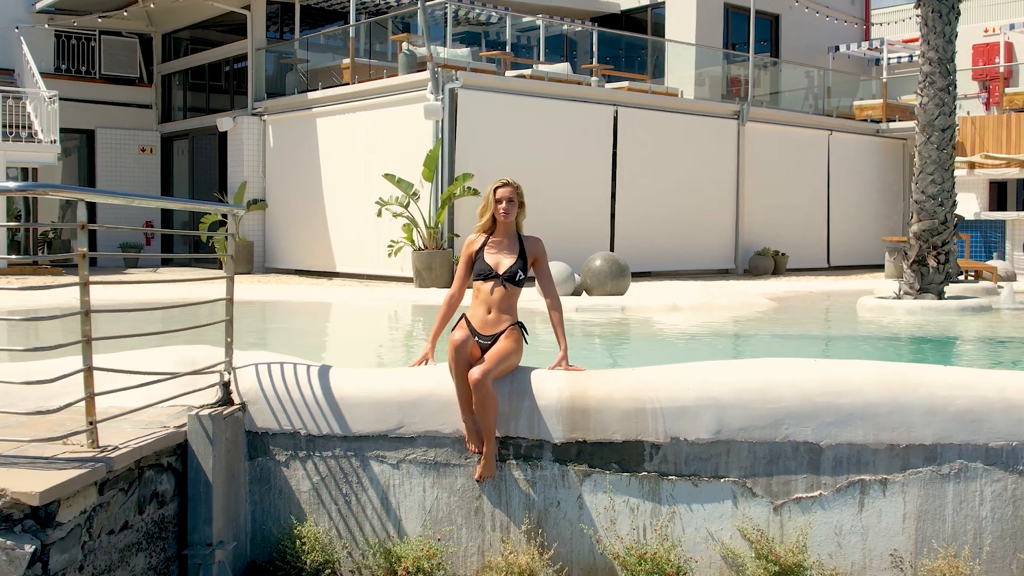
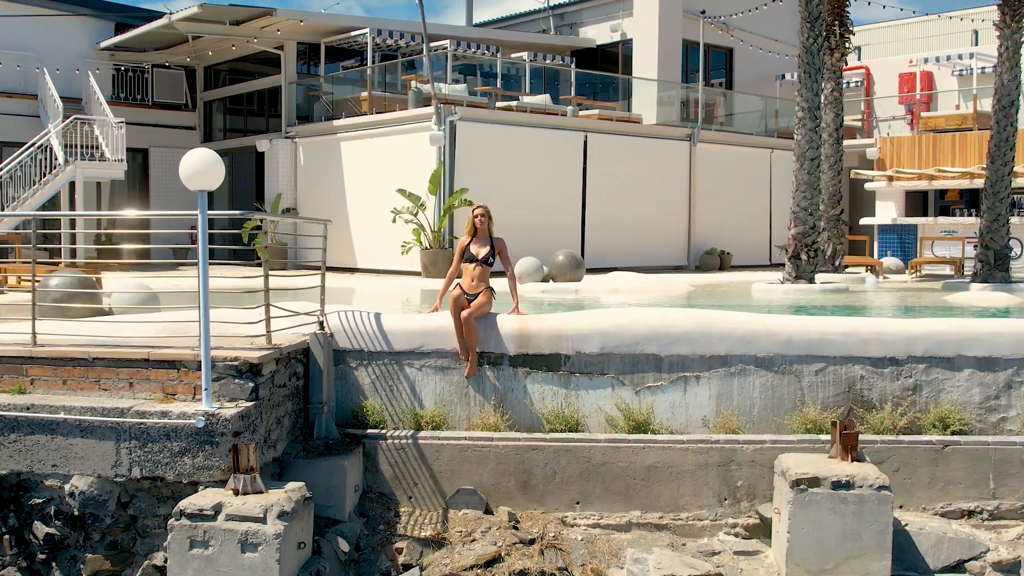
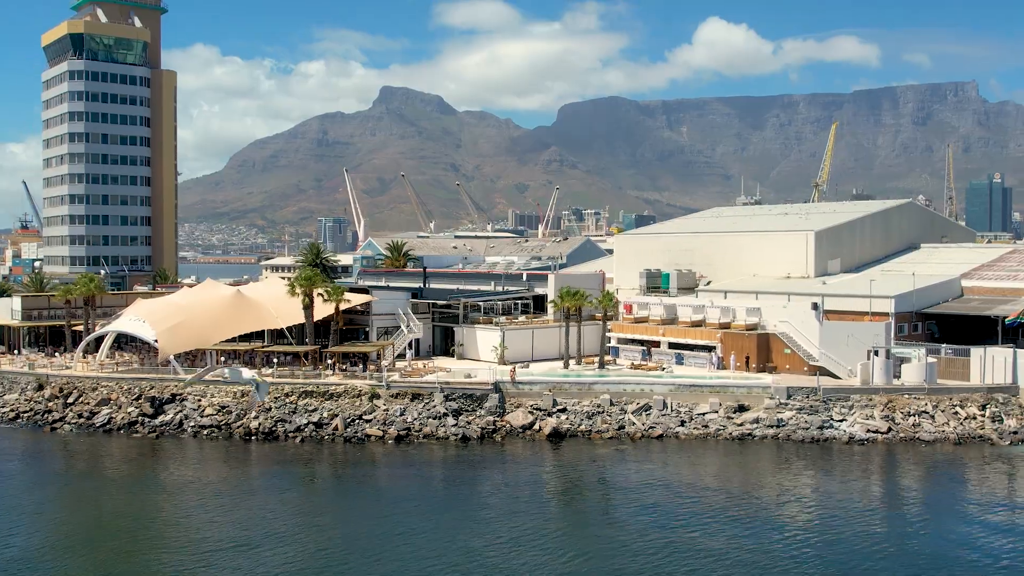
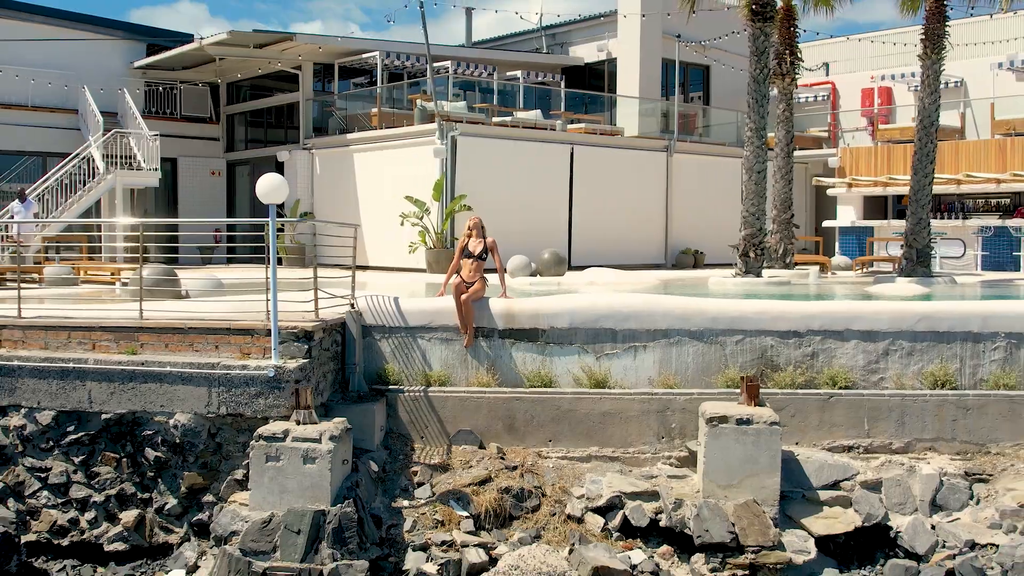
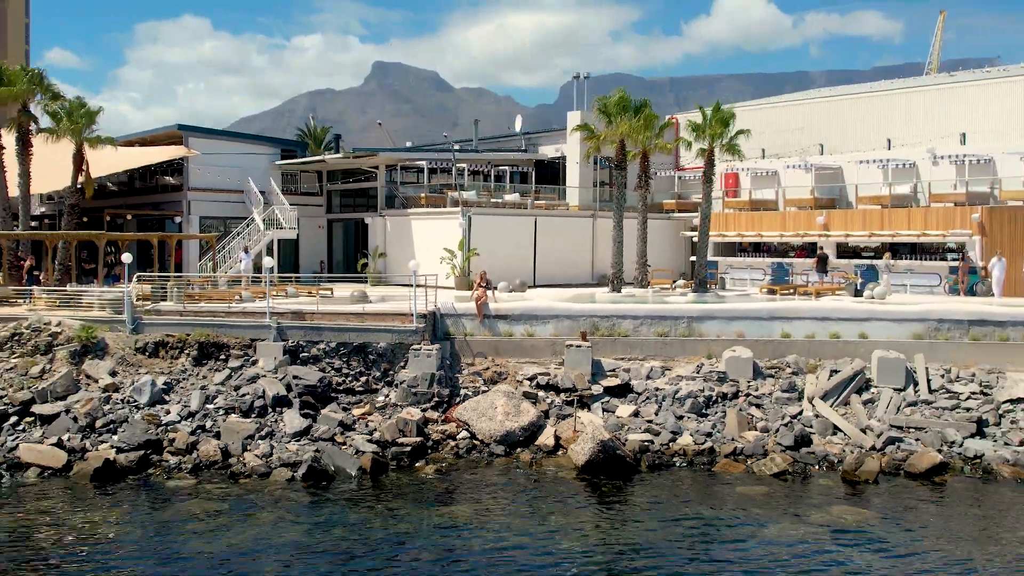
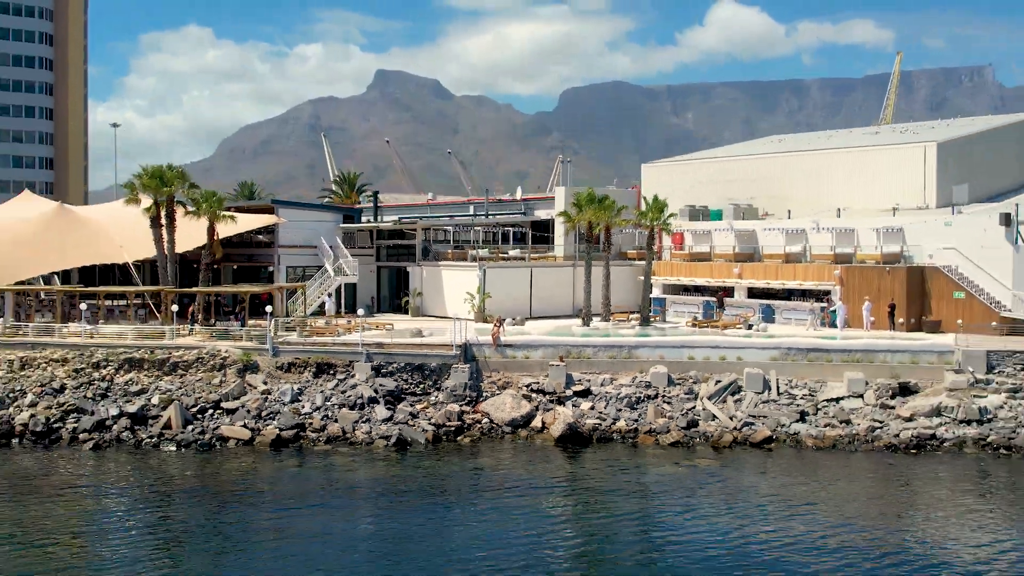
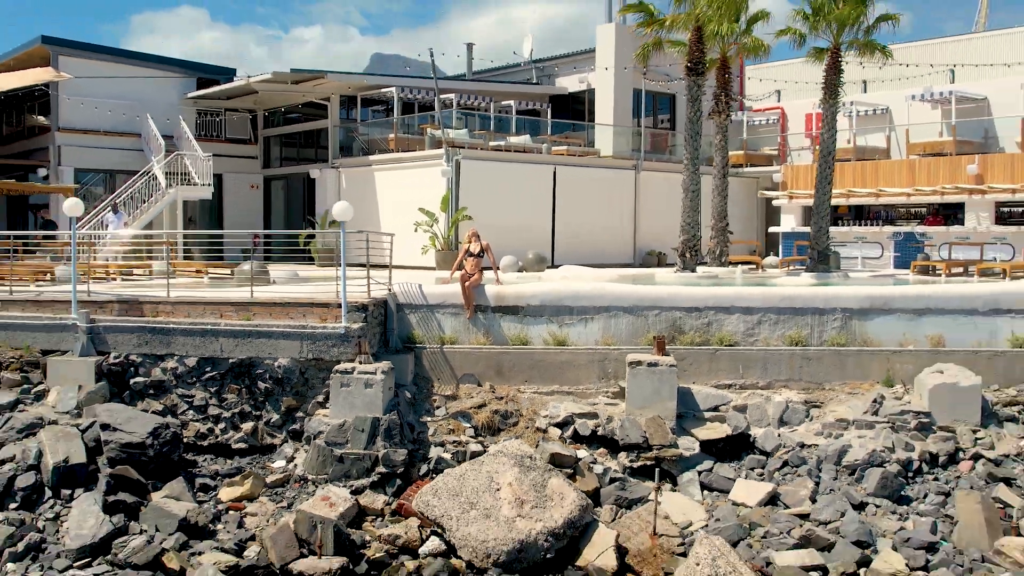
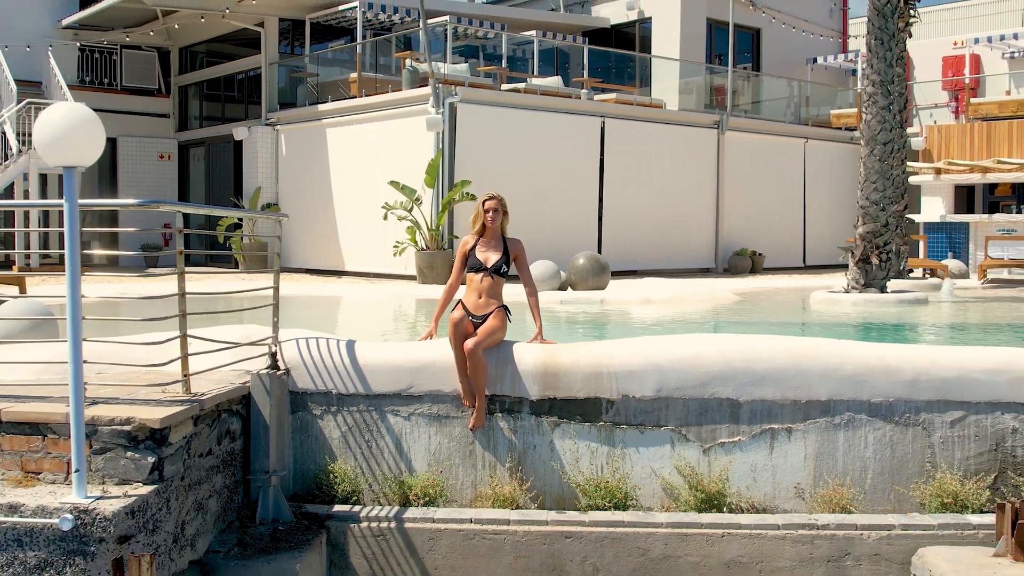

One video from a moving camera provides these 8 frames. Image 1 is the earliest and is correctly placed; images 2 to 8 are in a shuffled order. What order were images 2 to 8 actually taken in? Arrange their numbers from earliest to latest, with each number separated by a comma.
8, 2, 4, 7, 5, 6, 3
